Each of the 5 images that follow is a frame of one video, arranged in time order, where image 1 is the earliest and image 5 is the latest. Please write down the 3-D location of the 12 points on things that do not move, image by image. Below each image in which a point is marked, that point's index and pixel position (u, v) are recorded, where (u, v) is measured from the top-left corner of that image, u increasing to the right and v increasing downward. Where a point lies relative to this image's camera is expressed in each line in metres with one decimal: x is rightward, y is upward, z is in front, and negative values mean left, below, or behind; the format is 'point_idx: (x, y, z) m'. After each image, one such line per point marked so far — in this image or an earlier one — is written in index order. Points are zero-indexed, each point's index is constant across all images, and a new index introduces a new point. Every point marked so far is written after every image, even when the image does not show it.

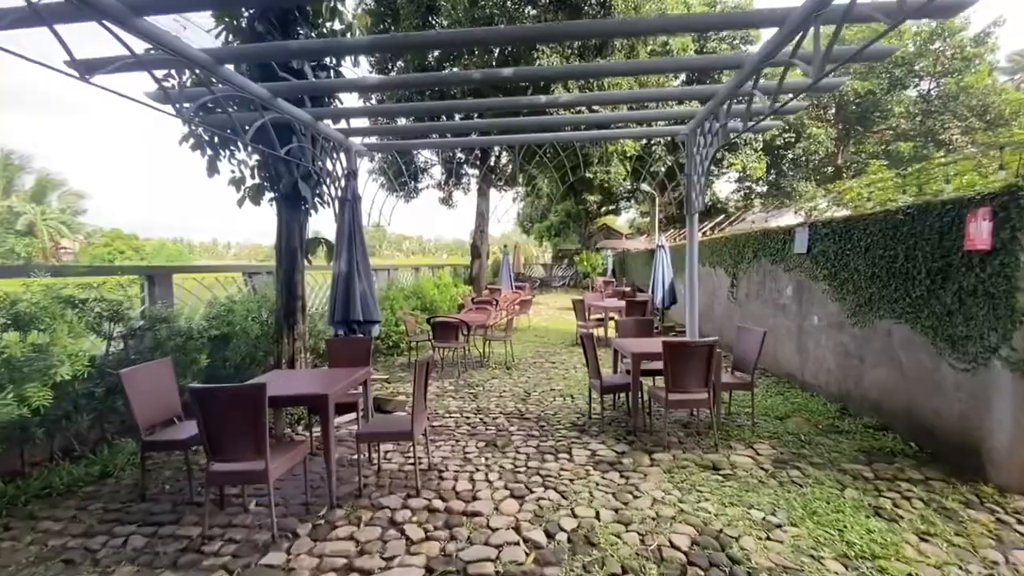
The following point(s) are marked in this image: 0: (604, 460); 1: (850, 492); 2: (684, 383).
0: (+0.8, -1.5, +4.1) m
1: (+2.4, -1.5, +3.5) m
2: (+1.5, -0.8, +4.2) m
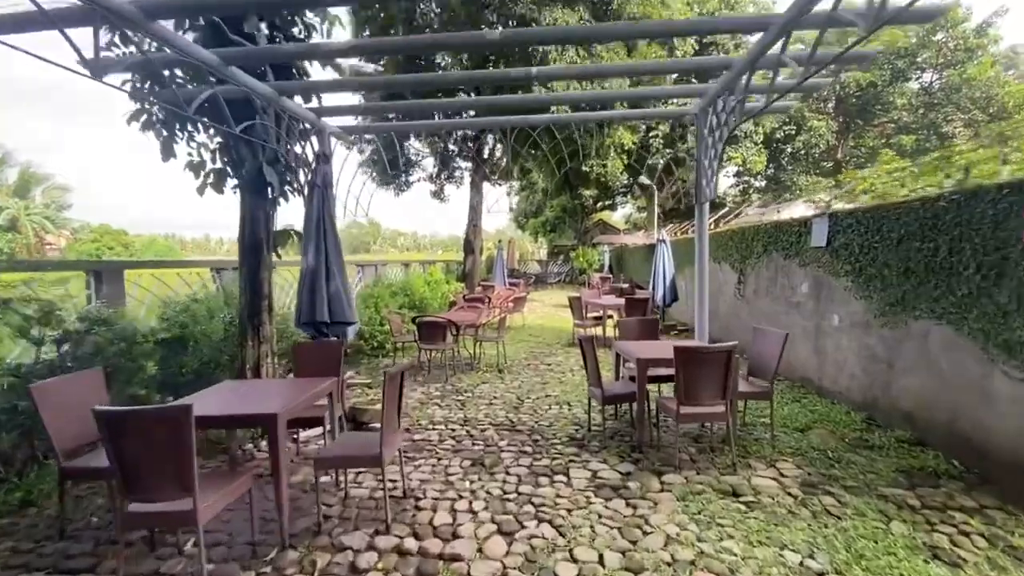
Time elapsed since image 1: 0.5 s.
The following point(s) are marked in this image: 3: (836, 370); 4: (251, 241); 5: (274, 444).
0: (+0.7, -1.4, +3.5) m
1: (+2.3, -1.4, +2.9) m
2: (+1.4, -0.8, +3.6) m
3: (+3.6, -0.9, +5.3) m
4: (-2.7, +0.5, +5.0) m
5: (-1.4, -0.9, +2.9) m
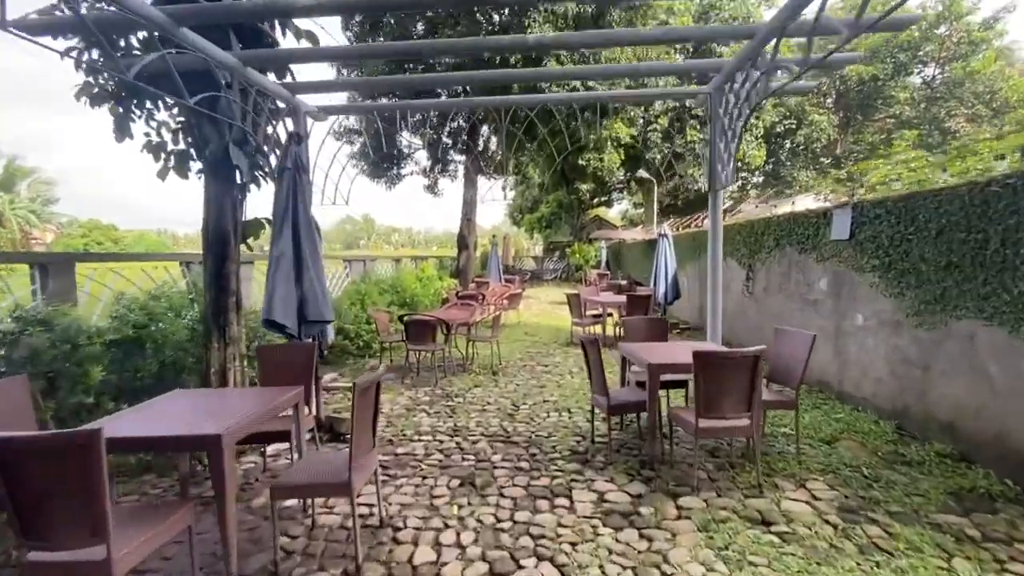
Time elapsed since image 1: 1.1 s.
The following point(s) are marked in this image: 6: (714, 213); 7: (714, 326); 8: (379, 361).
0: (+0.7, -1.4, +3.1) m
1: (+2.3, -1.4, +2.5) m
2: (+1.4, -0.8, +3.2) m
3: (+3.5, -0.9, +4.9) m
4: (-2.8, +0.5, +4.5) m
5: (-1.4, -0.9, +2.4) m
6: (+2.1, +0.8, +5.0) m
7: (+2.0, -0.4, +4.8) m
8: (-2.0, -1.1, +7.3) m
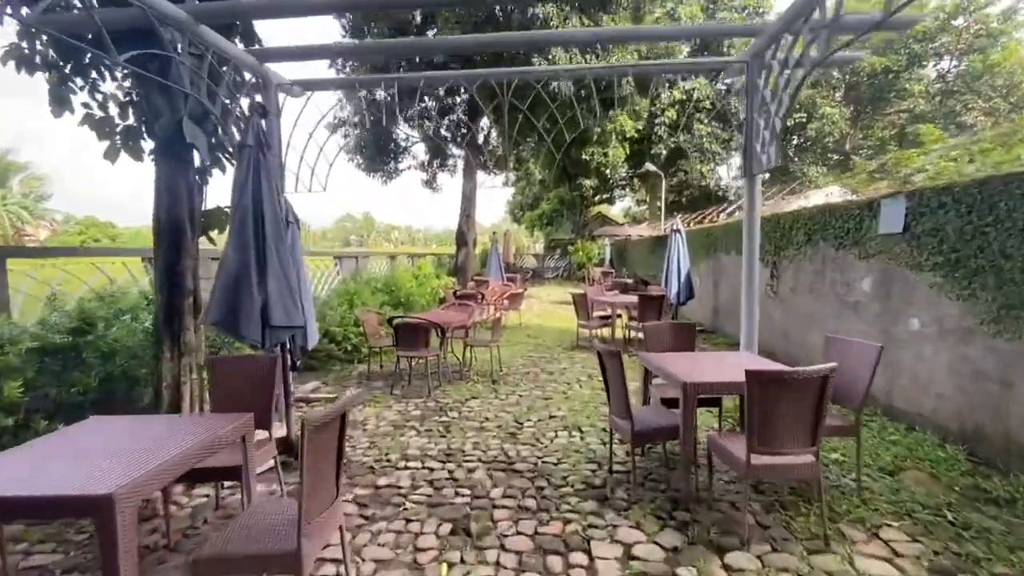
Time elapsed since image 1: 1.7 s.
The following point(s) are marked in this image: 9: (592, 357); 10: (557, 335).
0: (+0.7, -1.4, +2.4) m
1: (+2.3, -1.4, +1.8) m
2: (+1.4, -0.8, +2.5) m
3: (+3.6, -0.9, +4.3) m
4: (-2.7, +0.5, +3.9) m
5: (-1.4, -0.9, +1.7) m
6: (+2.1, +0.8, +4.3) m
7: (+2.0, -0.4, +4.2) m
8: (-2.0, -1.1, +6.7) m
9: (+1.2, -1.1, +7.4) m
10: (+0.8, -0.9, +9.1) m
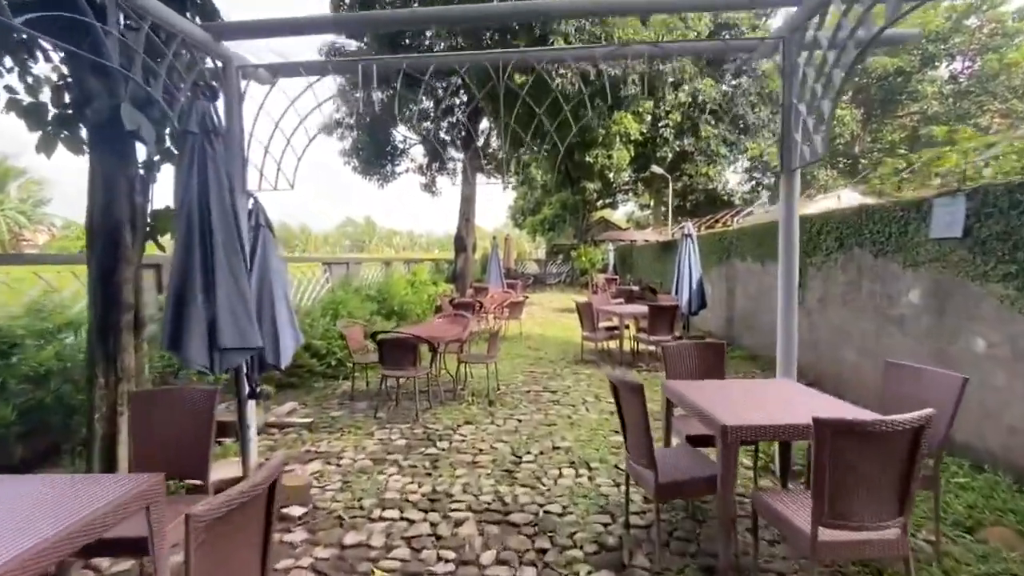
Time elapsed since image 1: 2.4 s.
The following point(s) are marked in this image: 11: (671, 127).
0: (+0.6, -1.5, +1.8) m
1: (+2.3, -1.5, +1.2) m
2: (+1.4, -0.9, +1.9) m
3: (+3.5, -1.0, +3.6) m
4: (-2.8, +0.4, +3.3) m
5: (-1.5, -1.0, +1.1) m
6: (+2.1, +0.7, +3.7) m
7: (+2.0, -0.5, +3.6) m
8: (-2.0, -1.2, +6.1) m
9: (+1.2, -1.2, +6.8) m
10: (+0.8, -1.0, +8.5) m
11: (+6.1, +6.3, +18.6) m
